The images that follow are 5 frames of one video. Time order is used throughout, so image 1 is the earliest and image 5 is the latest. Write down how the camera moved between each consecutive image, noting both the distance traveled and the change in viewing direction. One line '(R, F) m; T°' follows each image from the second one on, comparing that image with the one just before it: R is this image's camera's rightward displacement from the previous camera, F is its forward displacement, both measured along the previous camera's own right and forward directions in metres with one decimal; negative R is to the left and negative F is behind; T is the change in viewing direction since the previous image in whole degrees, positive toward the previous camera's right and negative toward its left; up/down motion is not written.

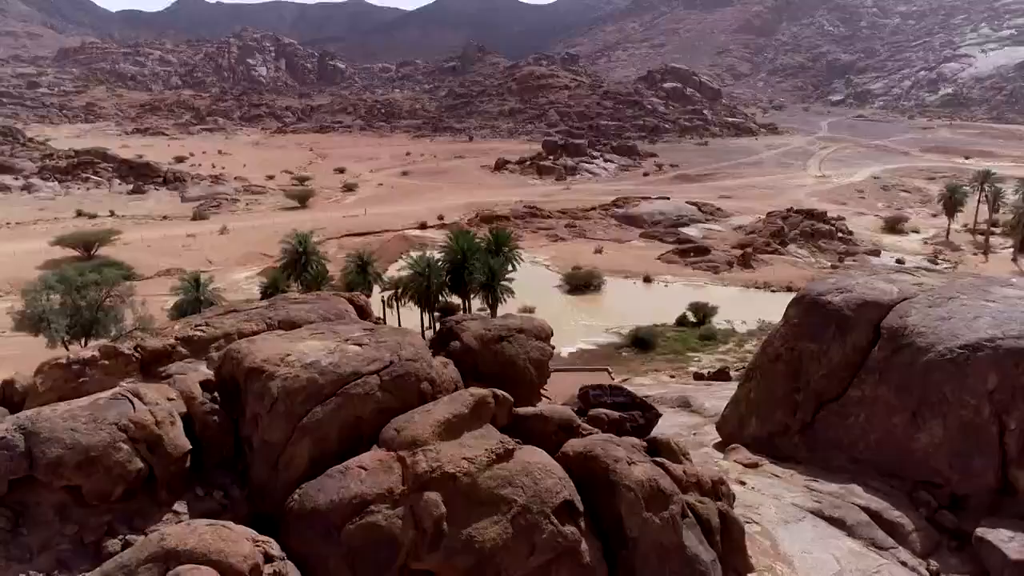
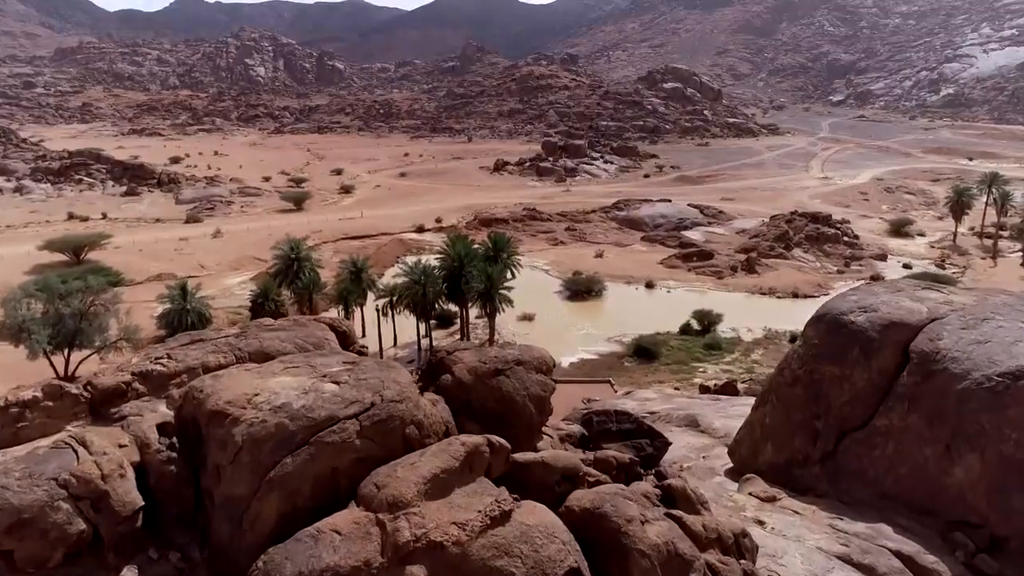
(0.0, +1.0) m; 0°
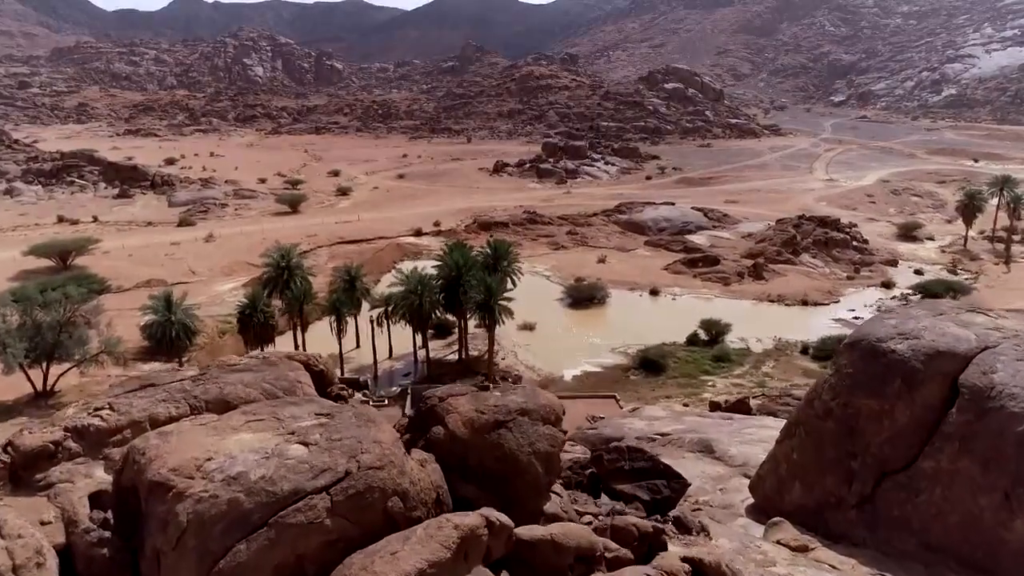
(0.0, +1.3) m; 0°
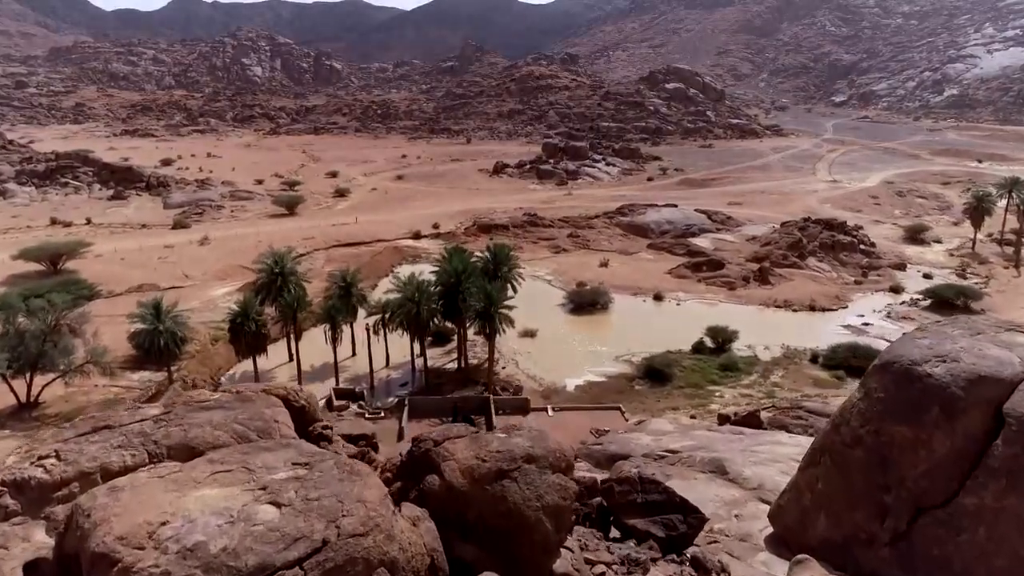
(0.0, +0.9) m; 0°
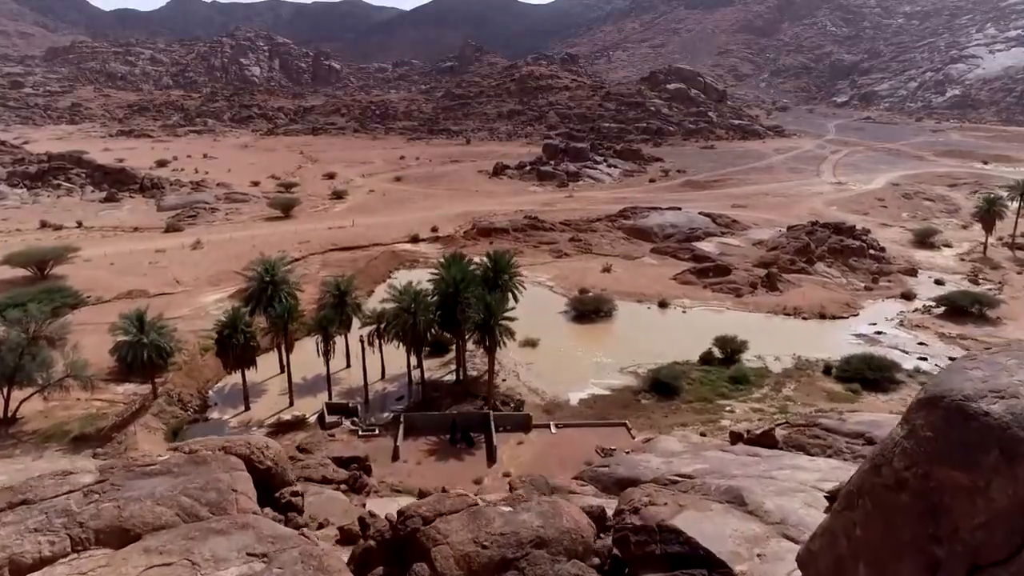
(0.0, +1.2) m; 0°
